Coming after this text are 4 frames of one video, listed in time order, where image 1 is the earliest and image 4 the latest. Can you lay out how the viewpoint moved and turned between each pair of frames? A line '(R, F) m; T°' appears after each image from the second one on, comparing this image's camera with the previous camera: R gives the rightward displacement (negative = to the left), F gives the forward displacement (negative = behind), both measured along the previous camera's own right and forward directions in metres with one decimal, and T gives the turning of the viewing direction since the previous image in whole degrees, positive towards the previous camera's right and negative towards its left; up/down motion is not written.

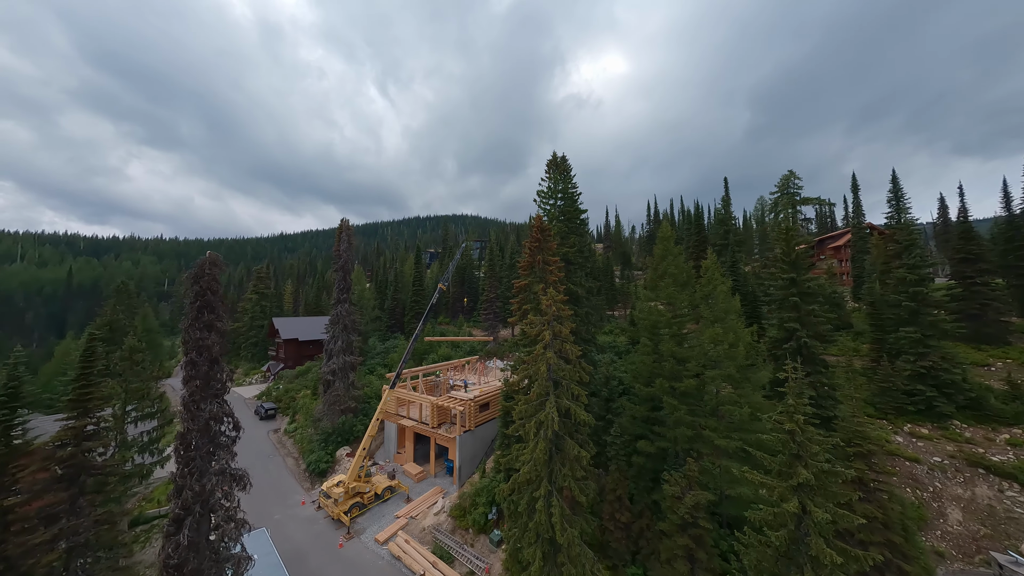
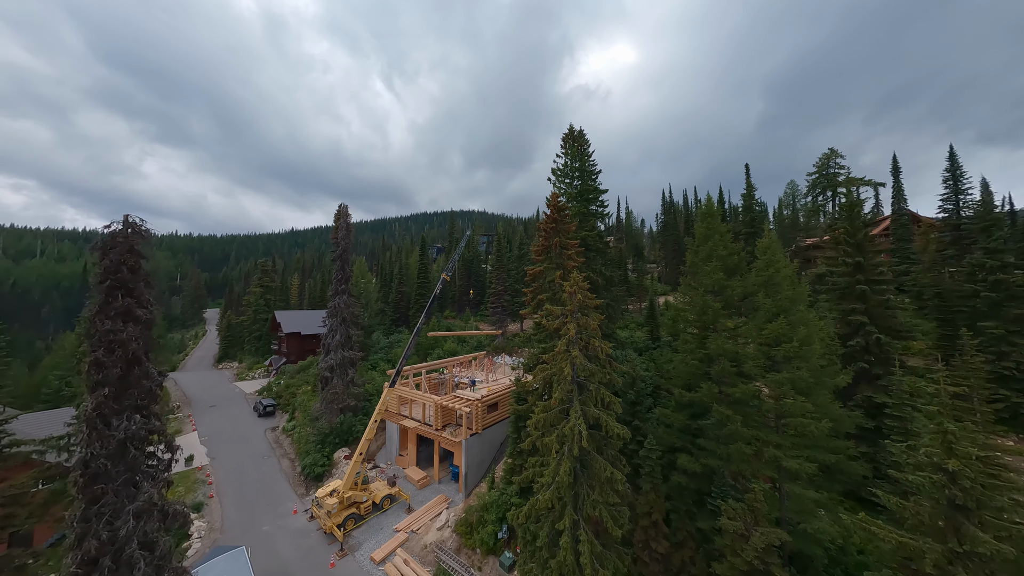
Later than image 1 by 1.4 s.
(-0.3, +2.4) m; -1°
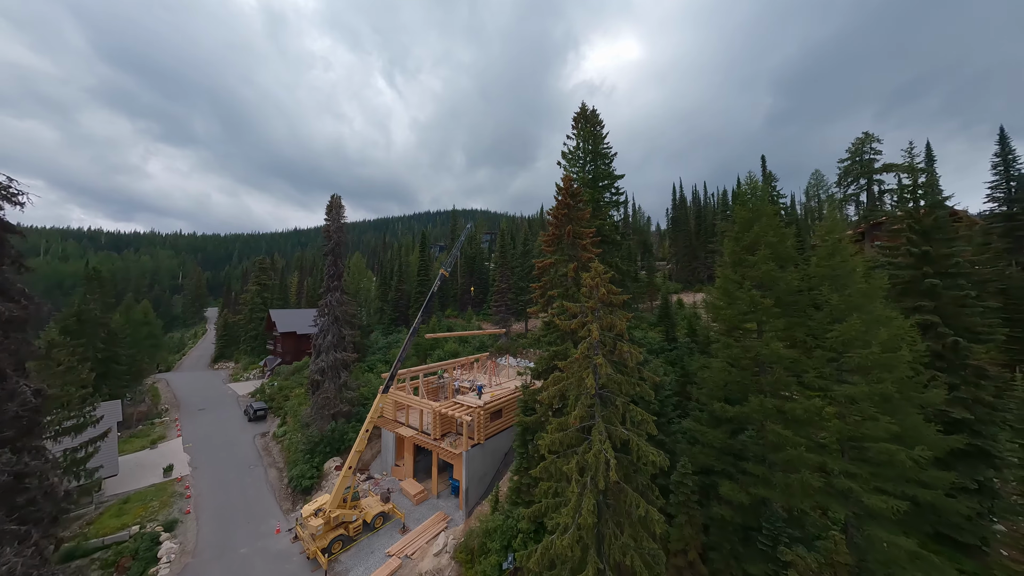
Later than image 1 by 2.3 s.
(-0.2, +2.0) m; -1°
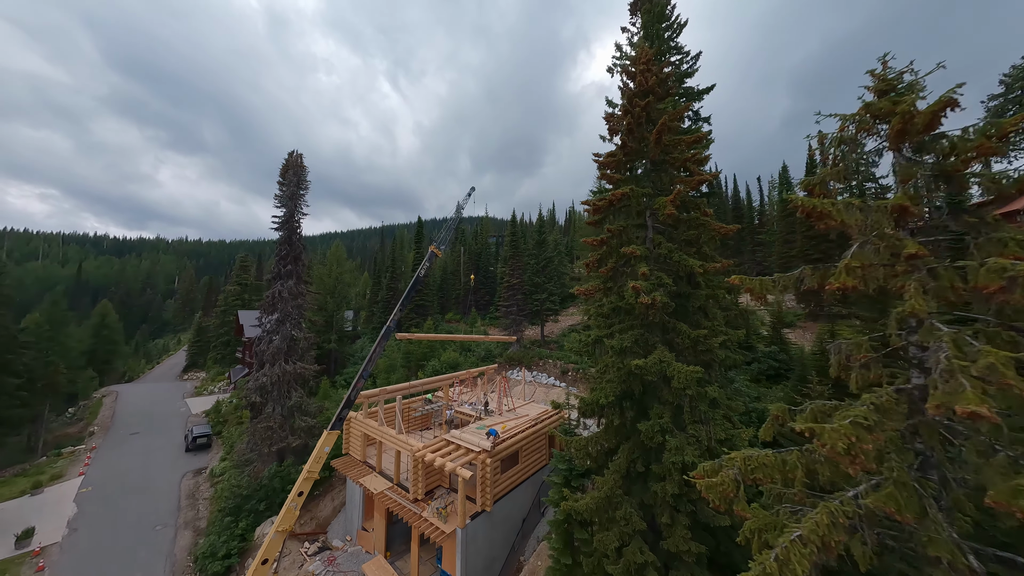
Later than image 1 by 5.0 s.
(-0.8, +6.9) m; -1°
